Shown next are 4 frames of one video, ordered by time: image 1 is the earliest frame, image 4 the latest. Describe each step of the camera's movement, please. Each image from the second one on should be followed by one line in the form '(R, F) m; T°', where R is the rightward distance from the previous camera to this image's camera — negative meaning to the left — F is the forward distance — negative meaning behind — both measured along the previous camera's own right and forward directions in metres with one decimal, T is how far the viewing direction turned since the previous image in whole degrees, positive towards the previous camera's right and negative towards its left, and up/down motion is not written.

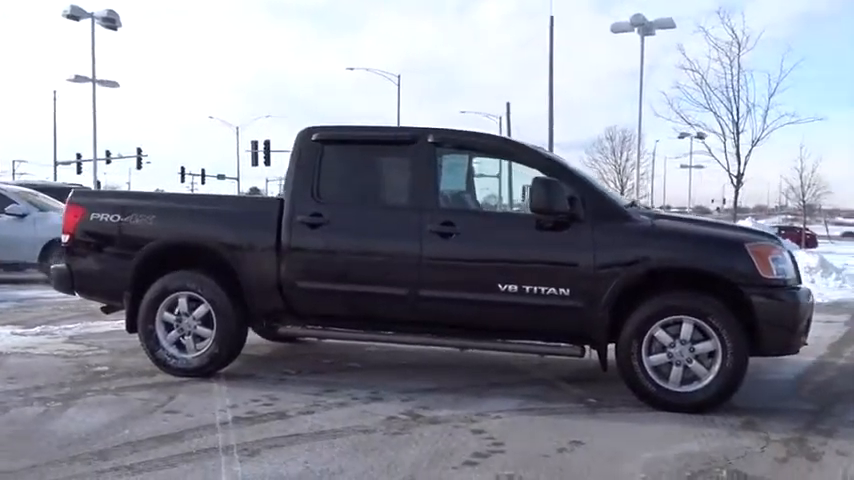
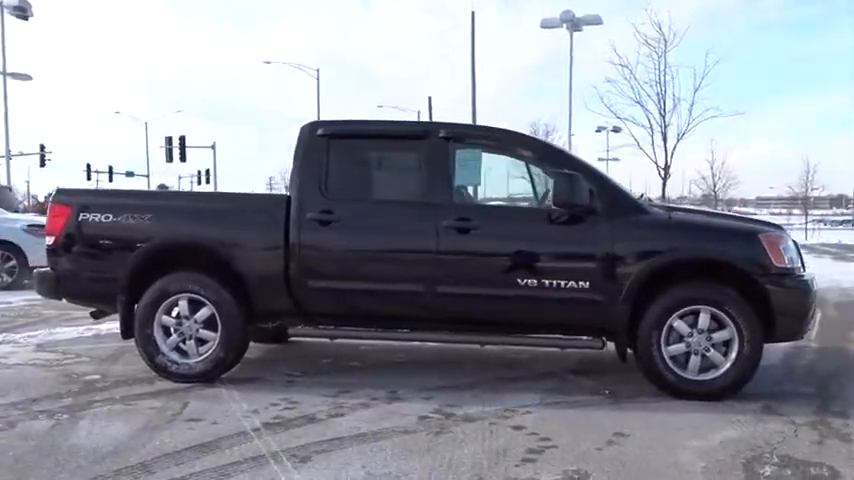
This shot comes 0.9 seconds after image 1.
(-0.7, +0.1) m; +6°
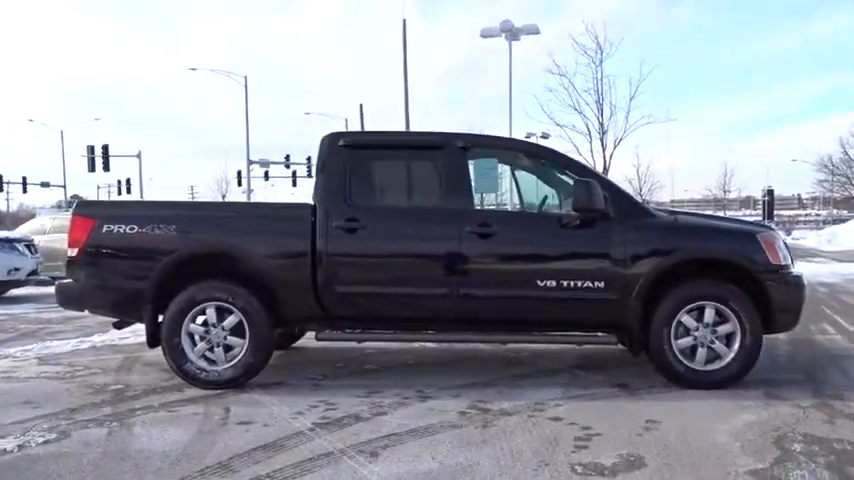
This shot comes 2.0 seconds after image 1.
(-0.7, -0.2) m; +5°
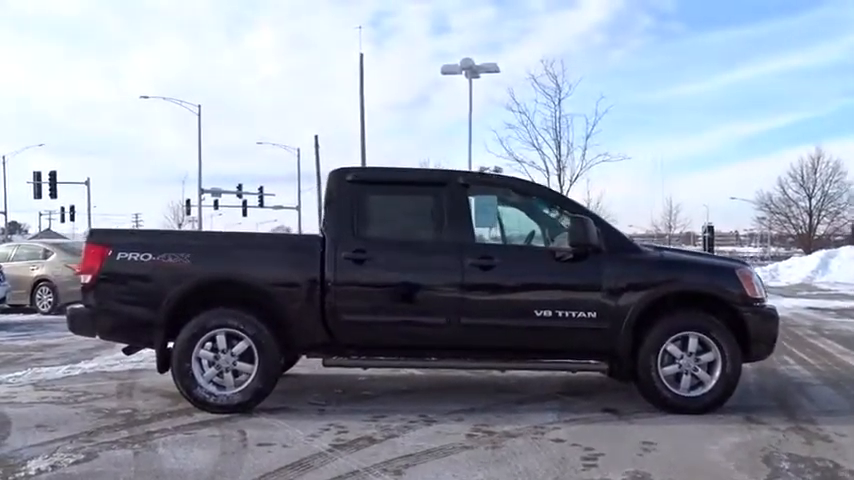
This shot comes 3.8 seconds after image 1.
(-0.4, -0.3) m; +4°
